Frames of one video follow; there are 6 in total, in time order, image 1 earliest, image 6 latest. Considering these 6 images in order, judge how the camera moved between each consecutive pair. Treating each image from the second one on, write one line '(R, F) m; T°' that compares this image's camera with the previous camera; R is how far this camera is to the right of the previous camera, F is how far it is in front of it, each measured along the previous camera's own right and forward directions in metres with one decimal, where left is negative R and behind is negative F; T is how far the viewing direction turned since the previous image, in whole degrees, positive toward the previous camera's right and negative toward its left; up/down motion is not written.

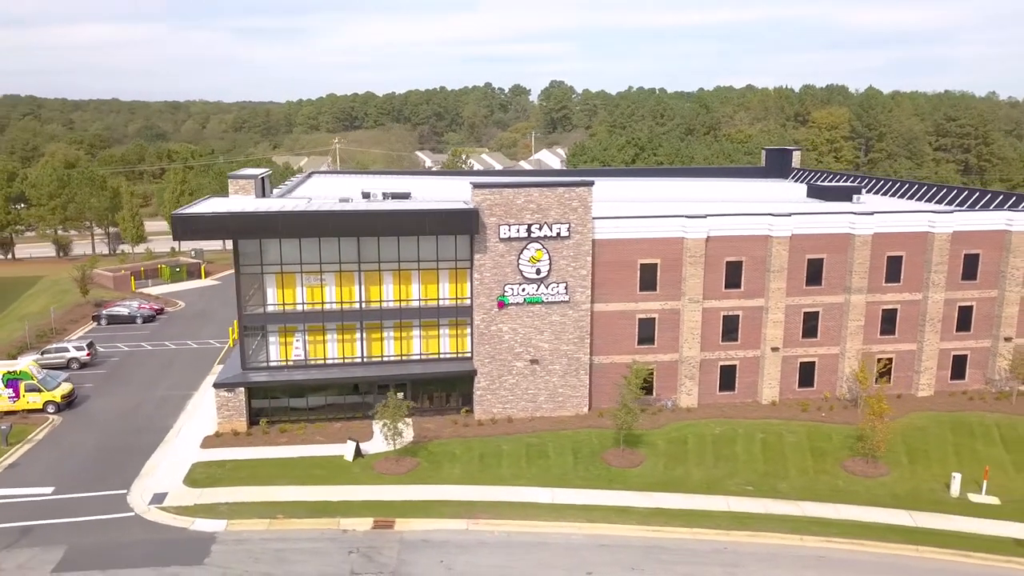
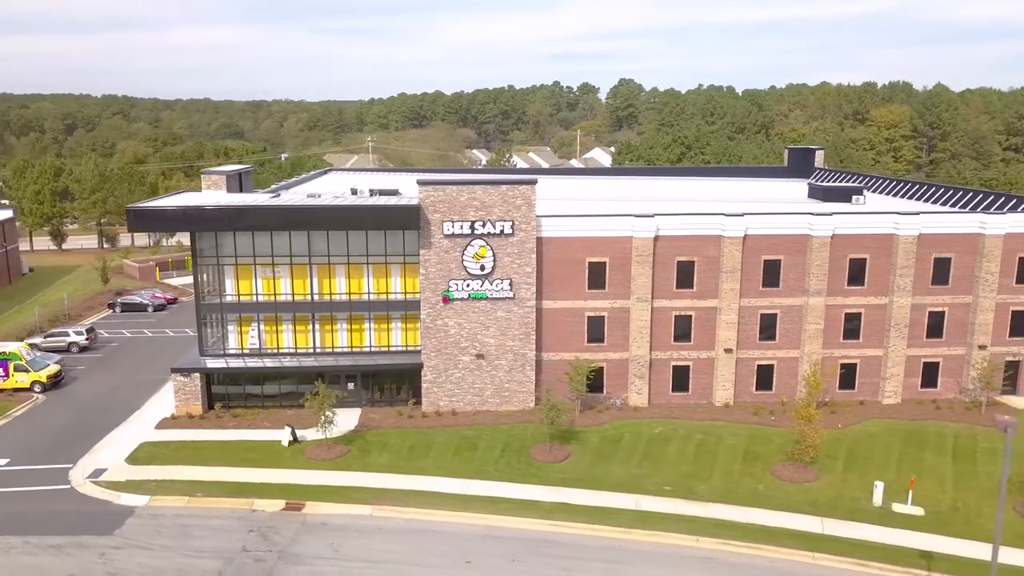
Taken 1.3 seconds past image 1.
(+5.8, -0.3) m; -5°
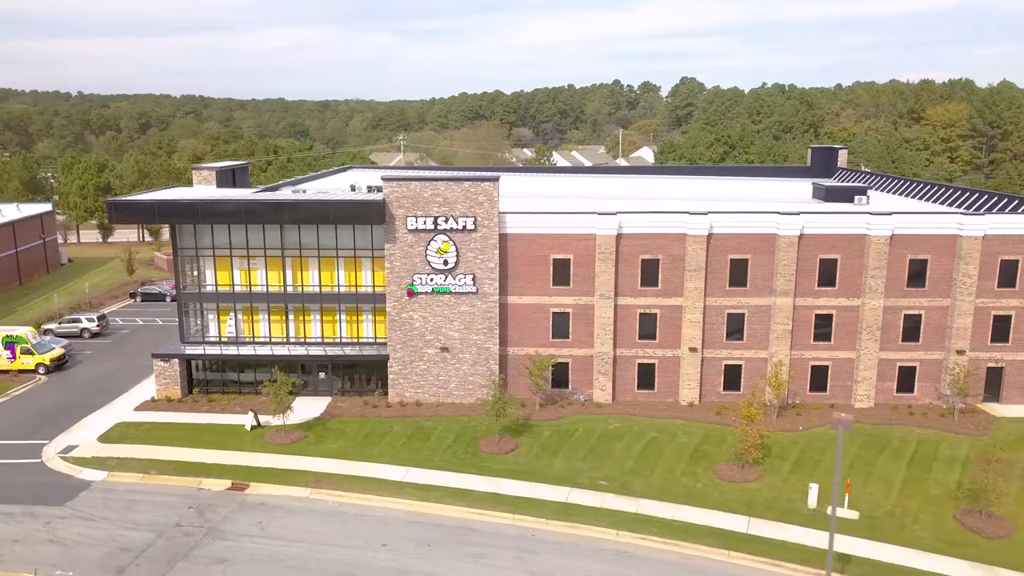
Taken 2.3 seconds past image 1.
(+4.7, -0.4) m; -5°
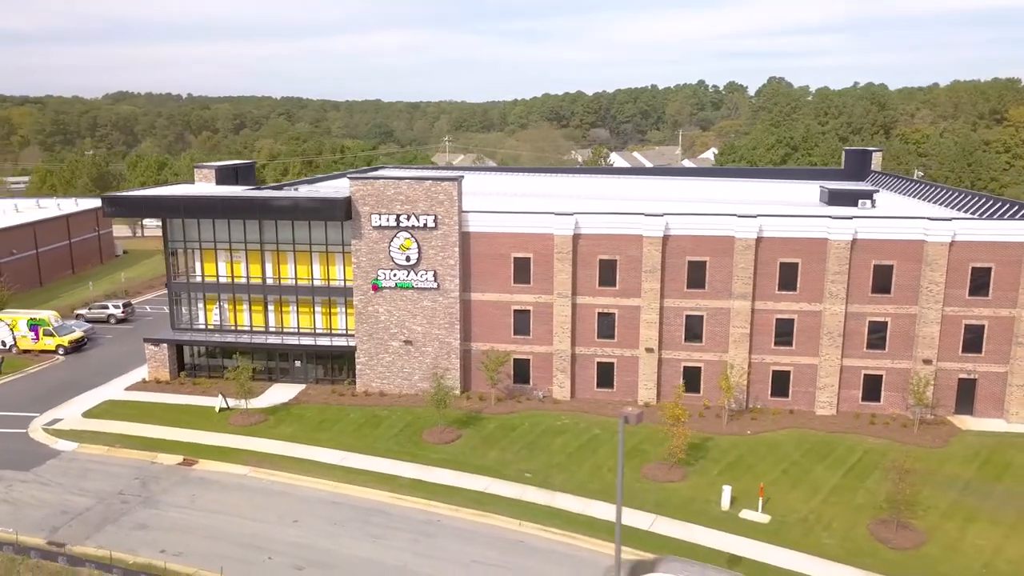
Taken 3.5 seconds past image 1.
(+6.1, -0.7) m; -6°
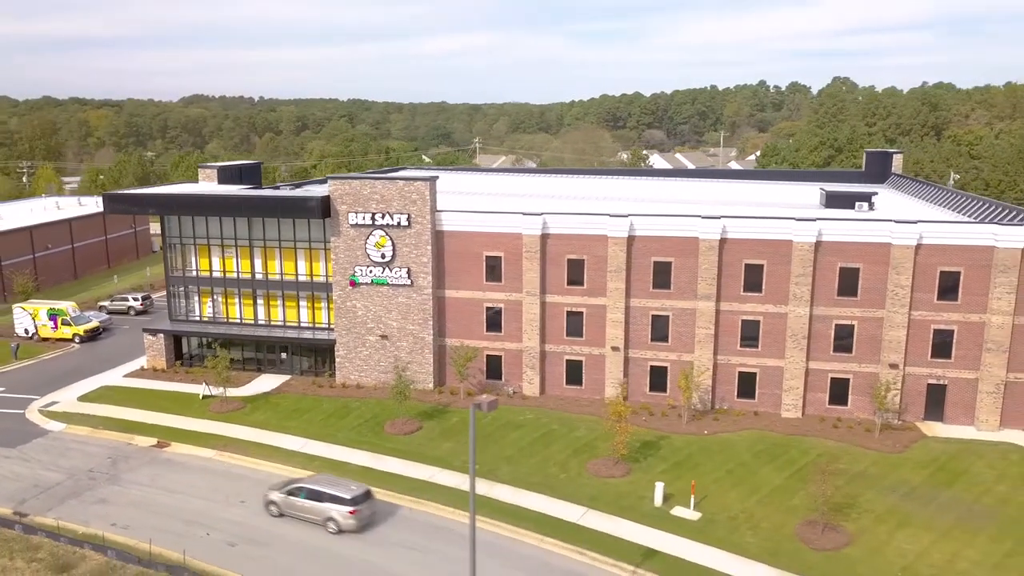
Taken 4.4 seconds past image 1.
(+4.5, -0.7) m; -5°
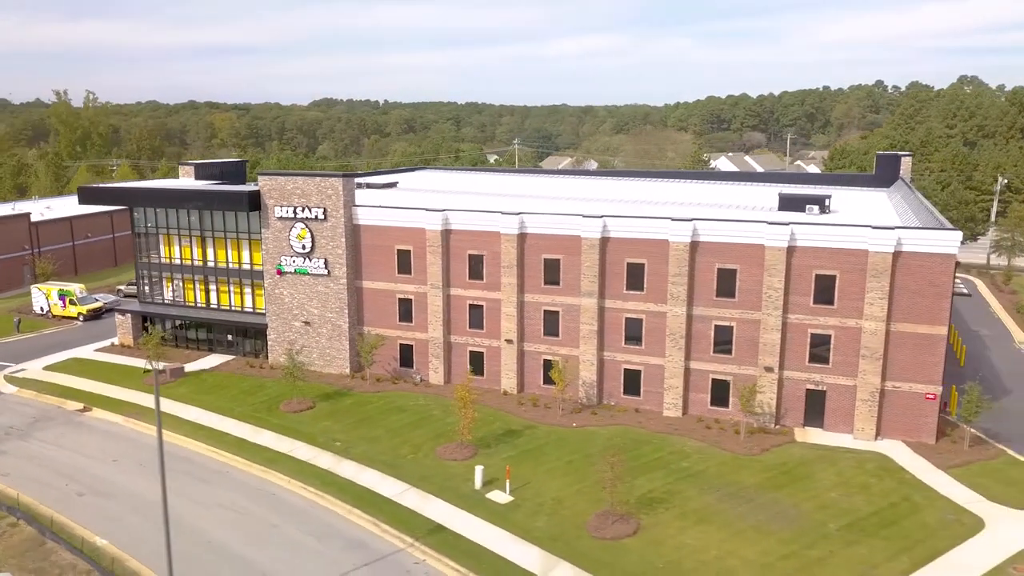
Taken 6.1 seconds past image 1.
(+10.7, -0.9) m; -9°
